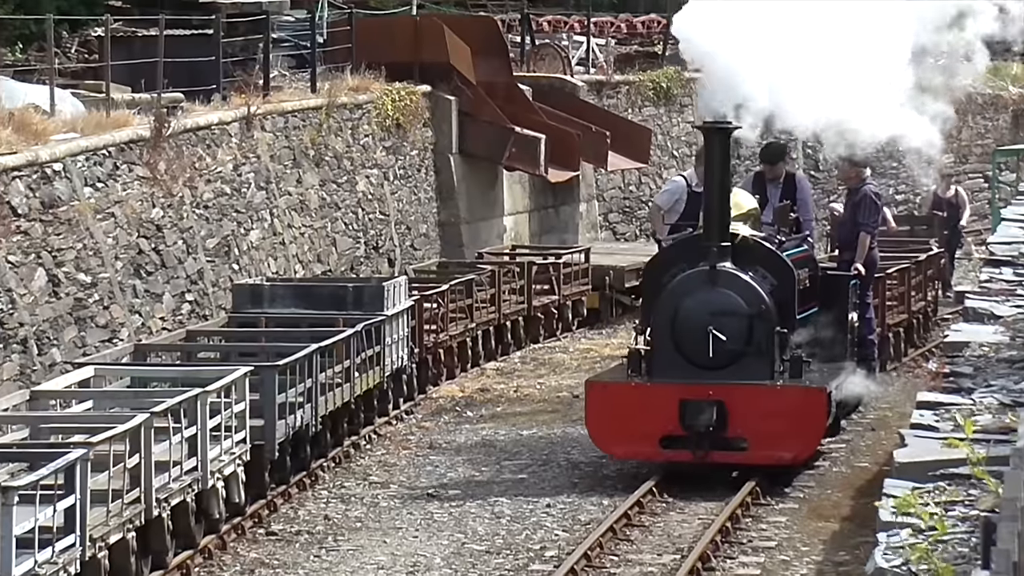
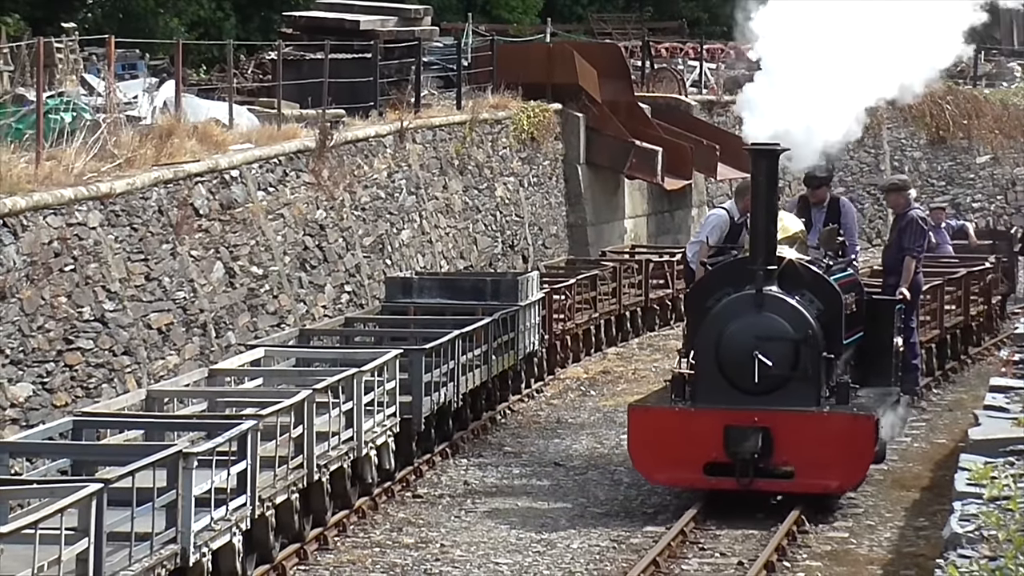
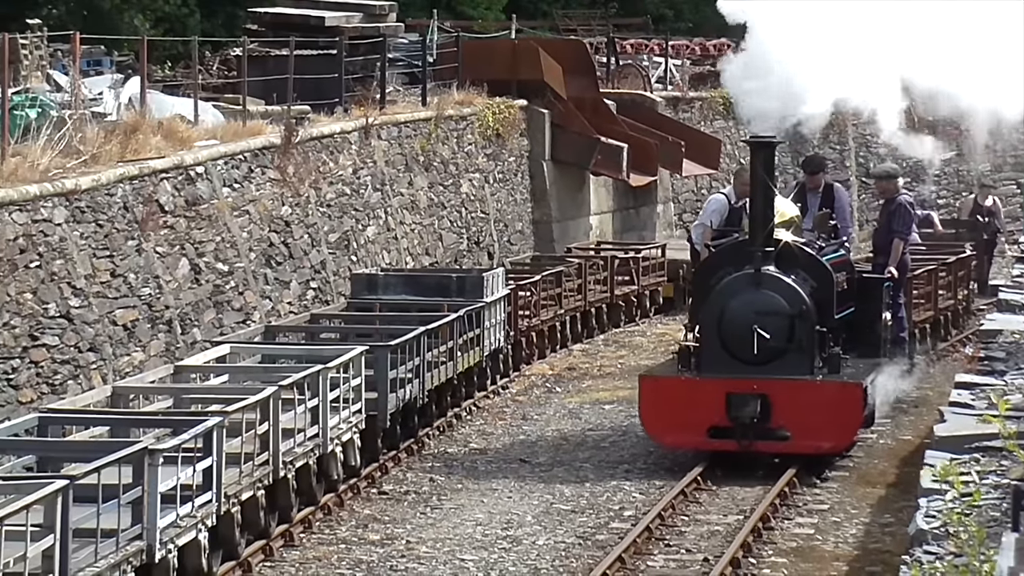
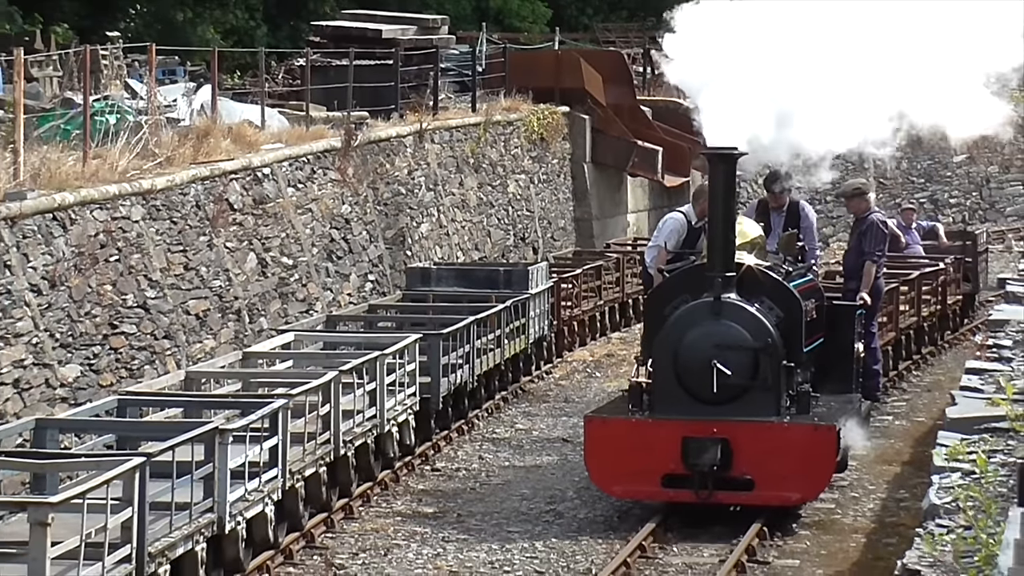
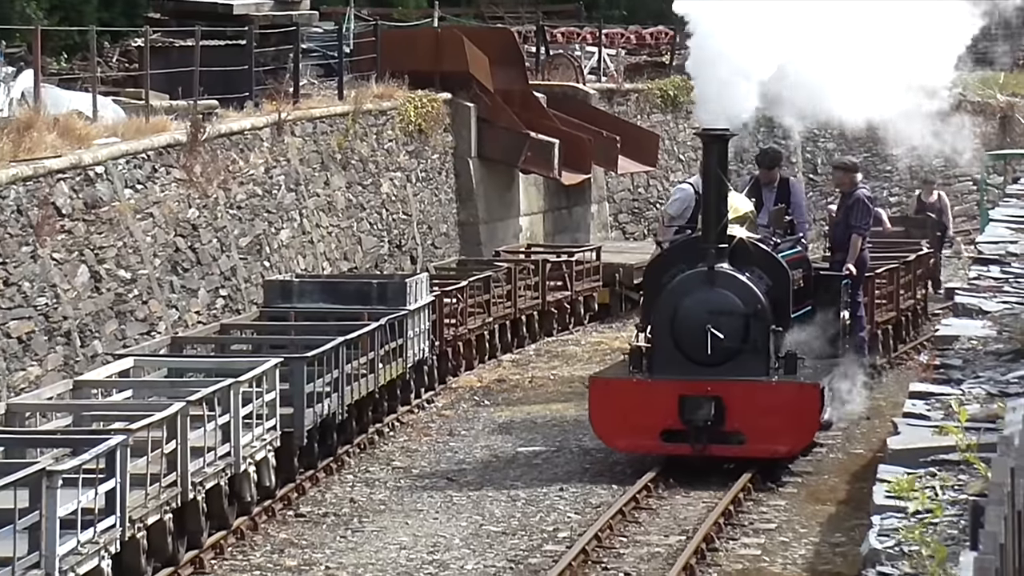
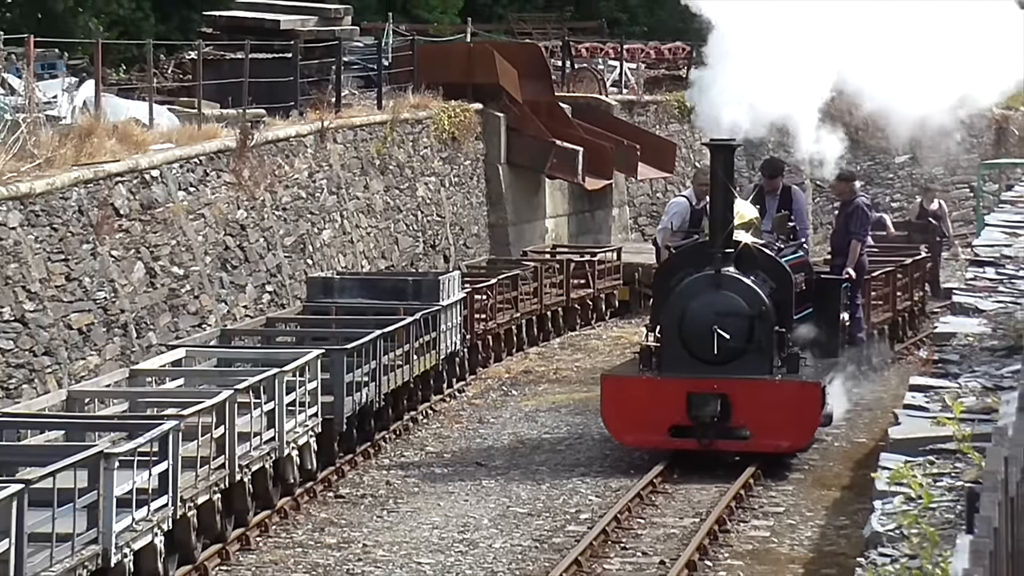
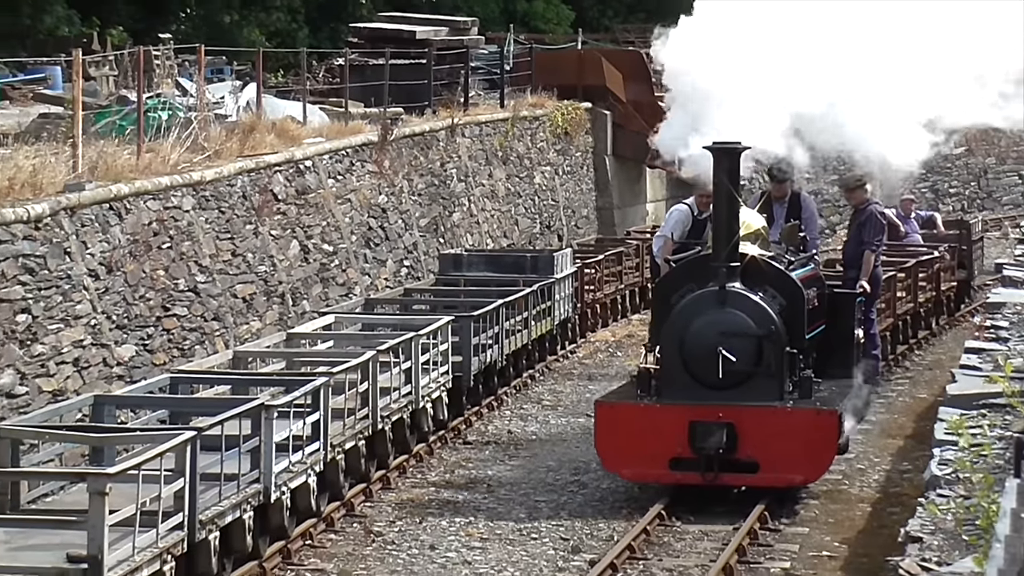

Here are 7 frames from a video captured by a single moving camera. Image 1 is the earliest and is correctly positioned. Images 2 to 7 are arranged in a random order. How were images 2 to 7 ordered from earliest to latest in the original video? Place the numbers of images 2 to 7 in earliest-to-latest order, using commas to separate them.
5, 6, 3, 2, 4, 7
